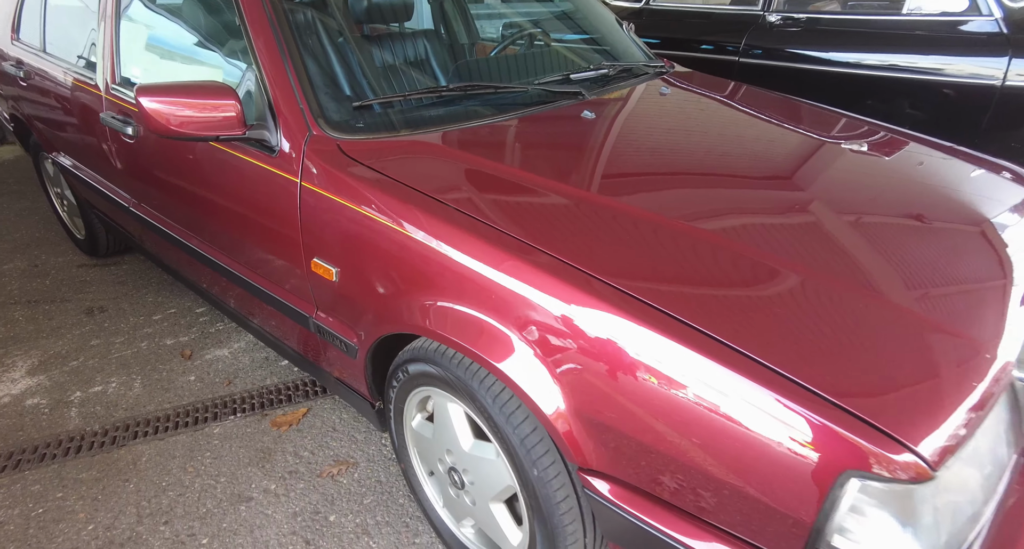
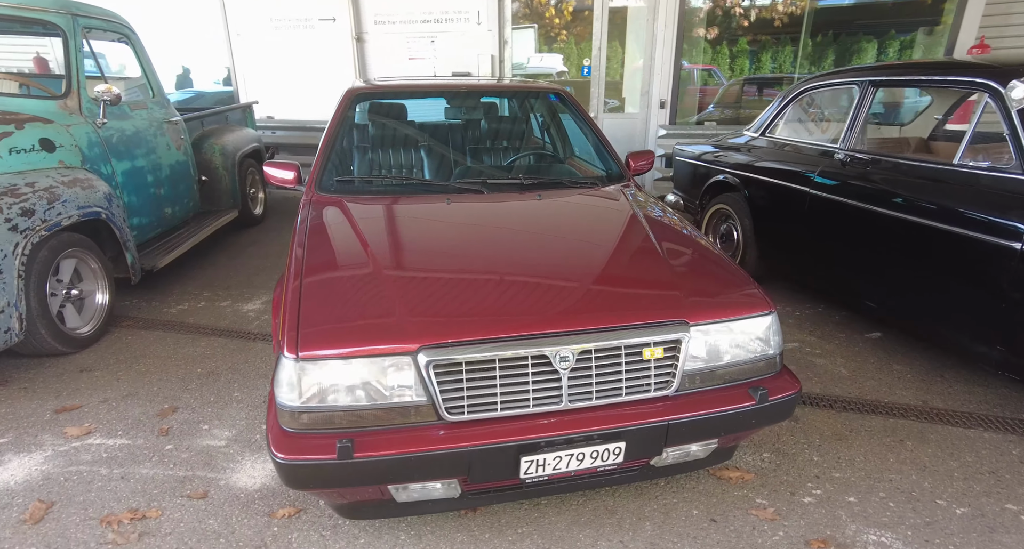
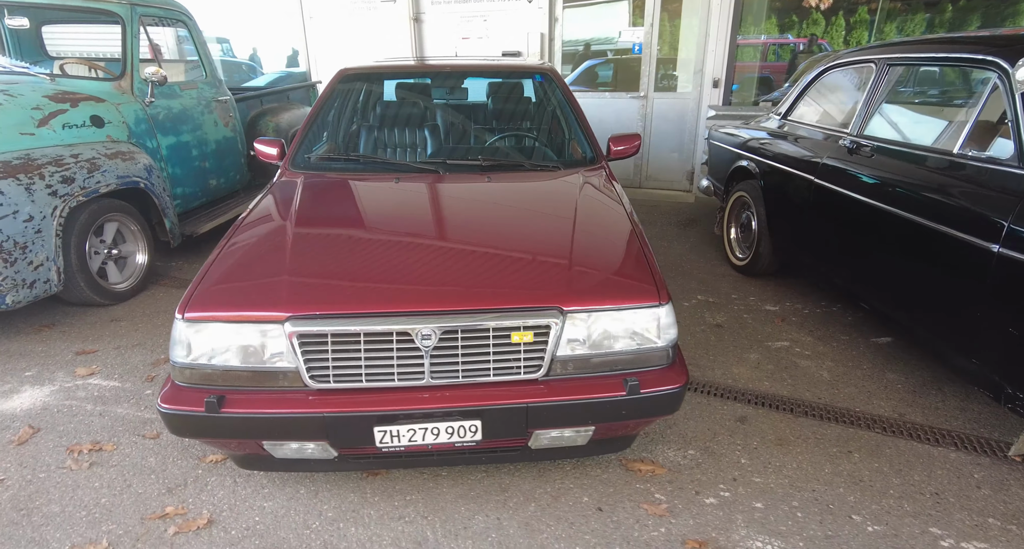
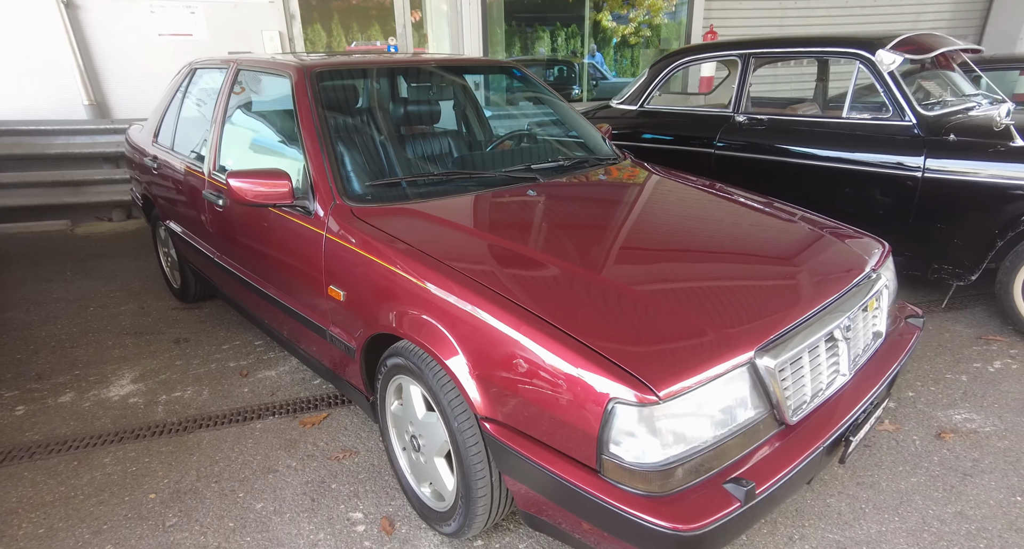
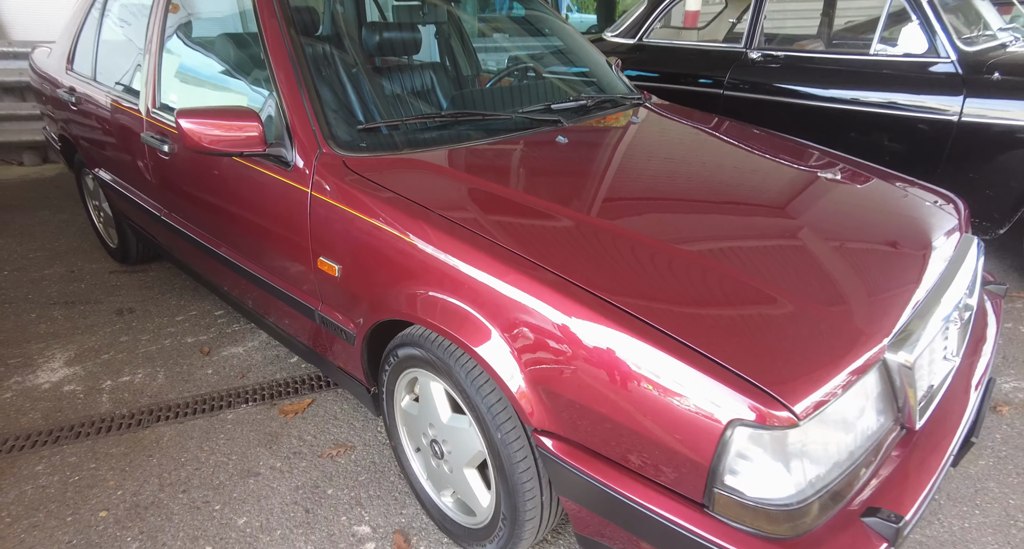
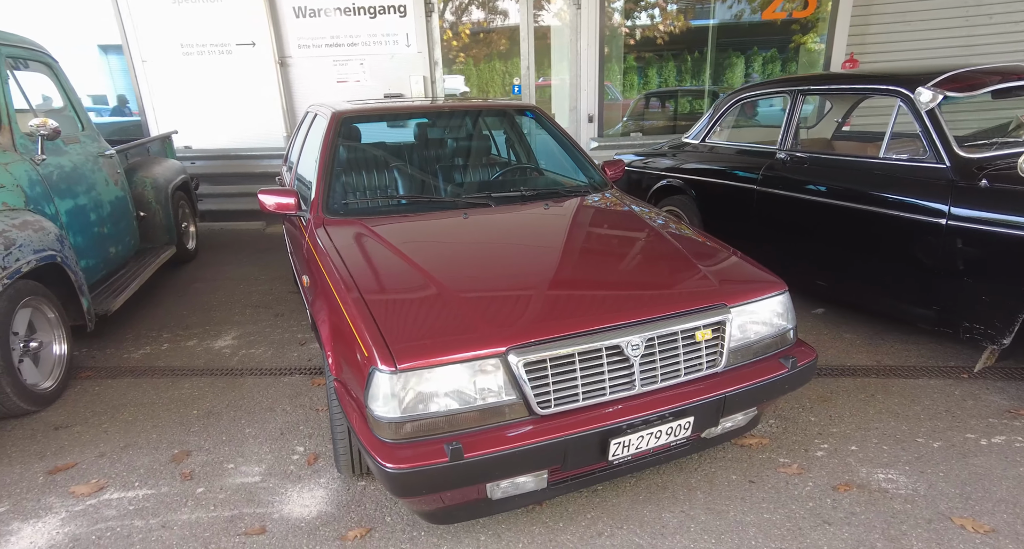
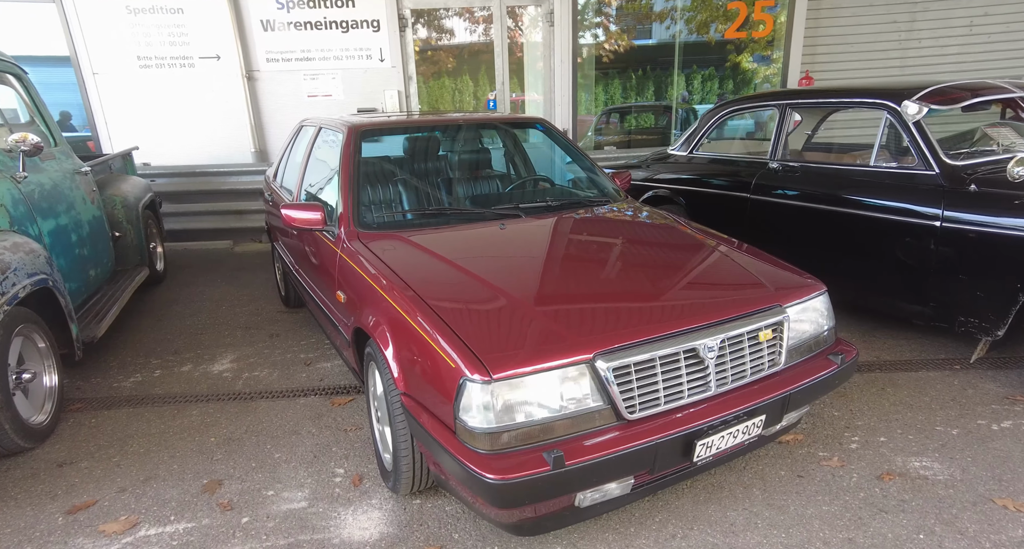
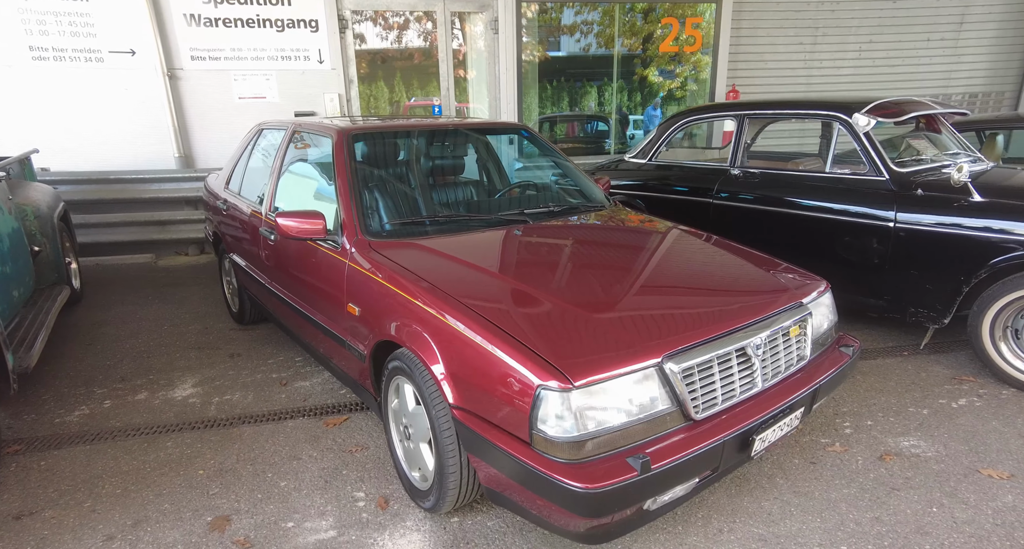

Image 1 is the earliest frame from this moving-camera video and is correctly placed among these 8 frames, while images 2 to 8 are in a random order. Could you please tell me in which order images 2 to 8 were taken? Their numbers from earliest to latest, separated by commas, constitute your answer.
5, 4, 8, 7, 6, 2, 3
